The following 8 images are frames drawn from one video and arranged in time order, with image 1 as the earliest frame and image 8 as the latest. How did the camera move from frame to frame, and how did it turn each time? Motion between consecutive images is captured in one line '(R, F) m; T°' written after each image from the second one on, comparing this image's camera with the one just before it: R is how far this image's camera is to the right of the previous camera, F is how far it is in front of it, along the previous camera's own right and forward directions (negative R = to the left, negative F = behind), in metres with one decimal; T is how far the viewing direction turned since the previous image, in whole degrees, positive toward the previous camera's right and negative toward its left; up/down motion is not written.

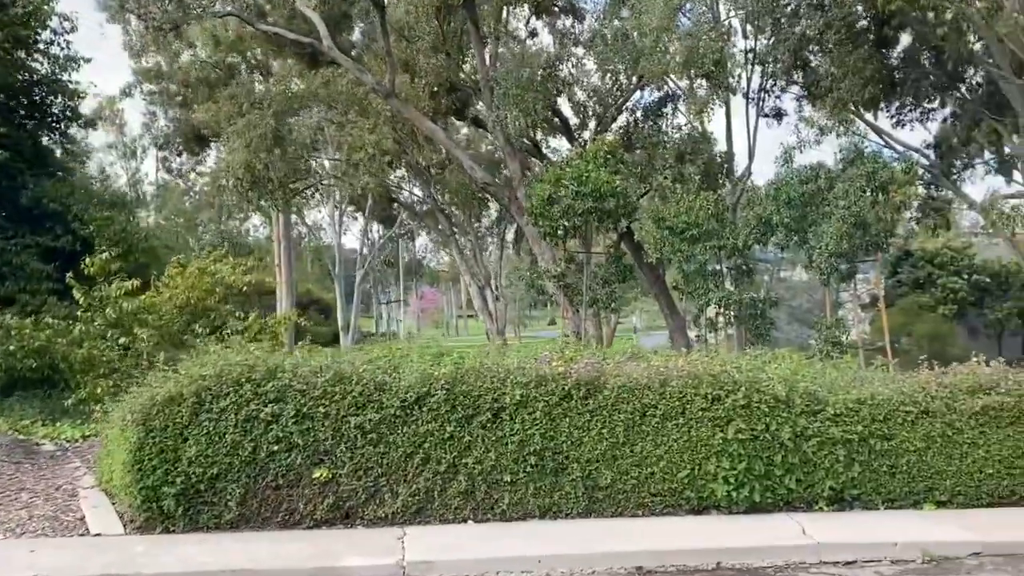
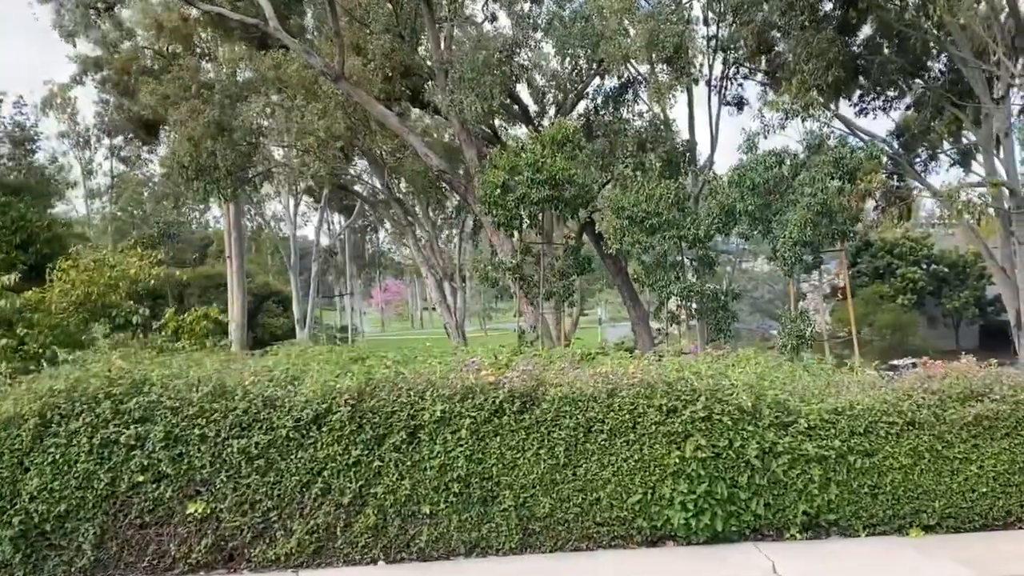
(+0.1, +0.4) m; +2°
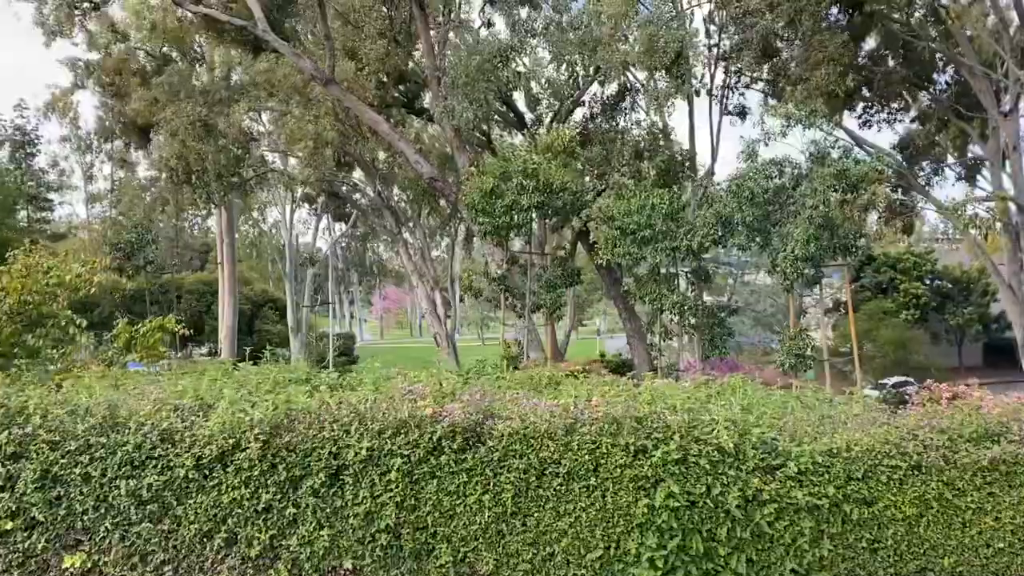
(+0.1, +0.3) m; 0°
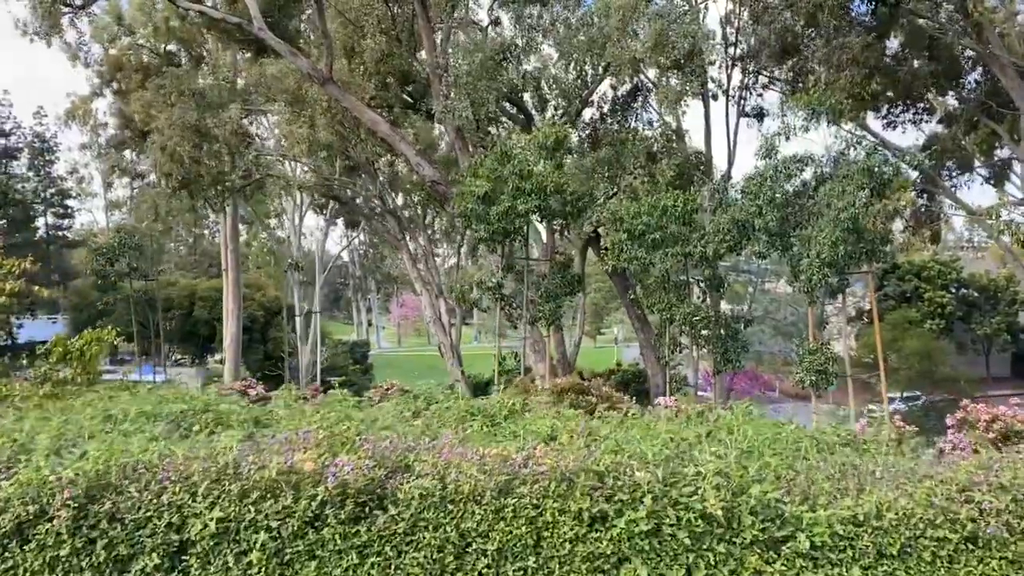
(+0.2, +0.5) m; -1°
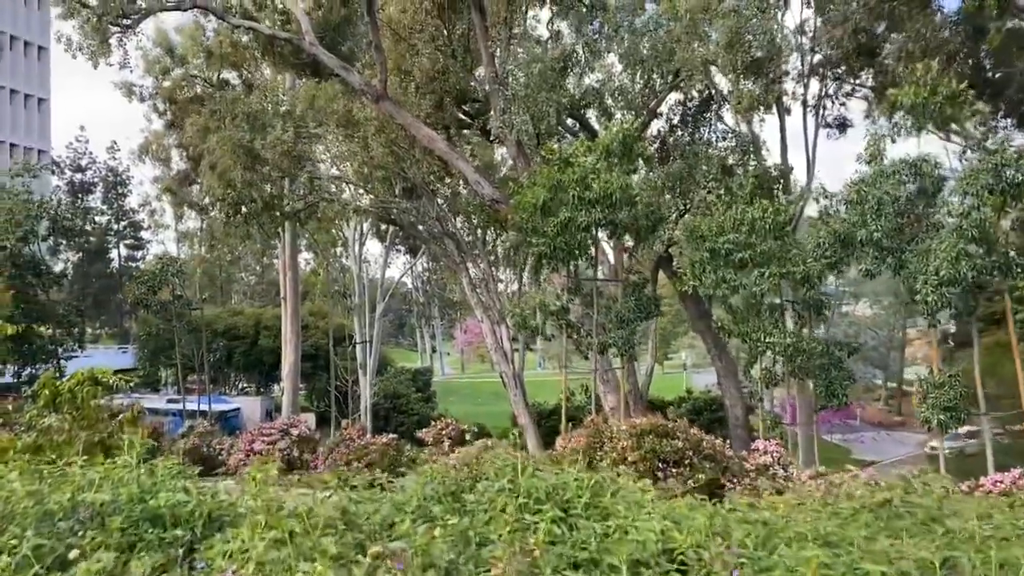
(0.0, +0.8) m; -4°
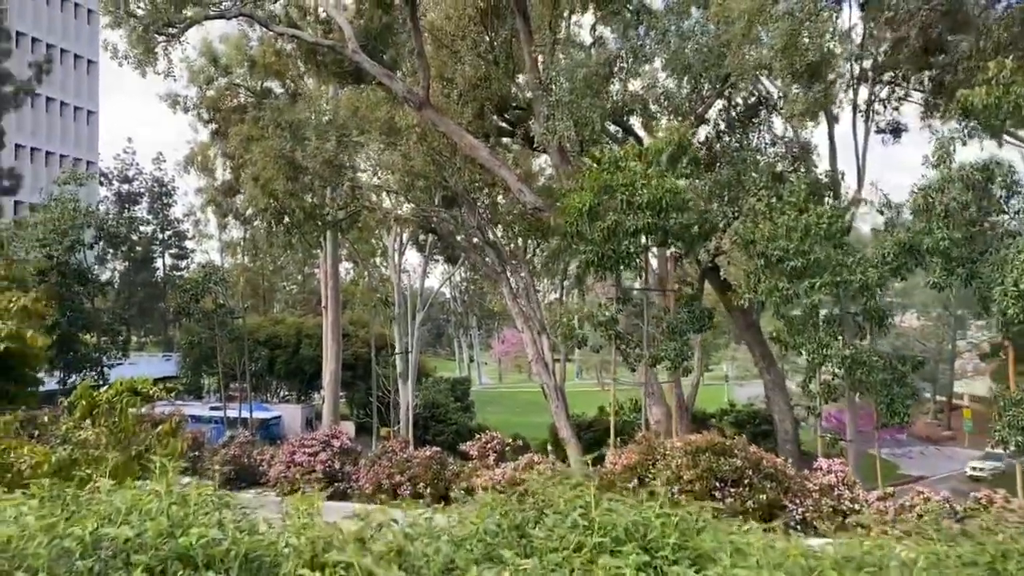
(-0.1, +0.2) m; -3°
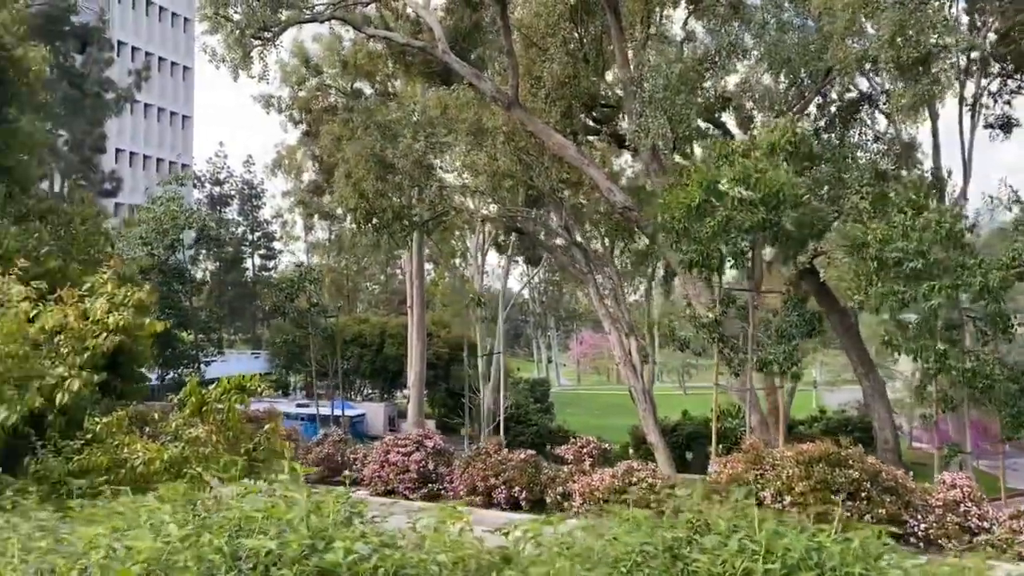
(-0.1, +0.1) m; -5°
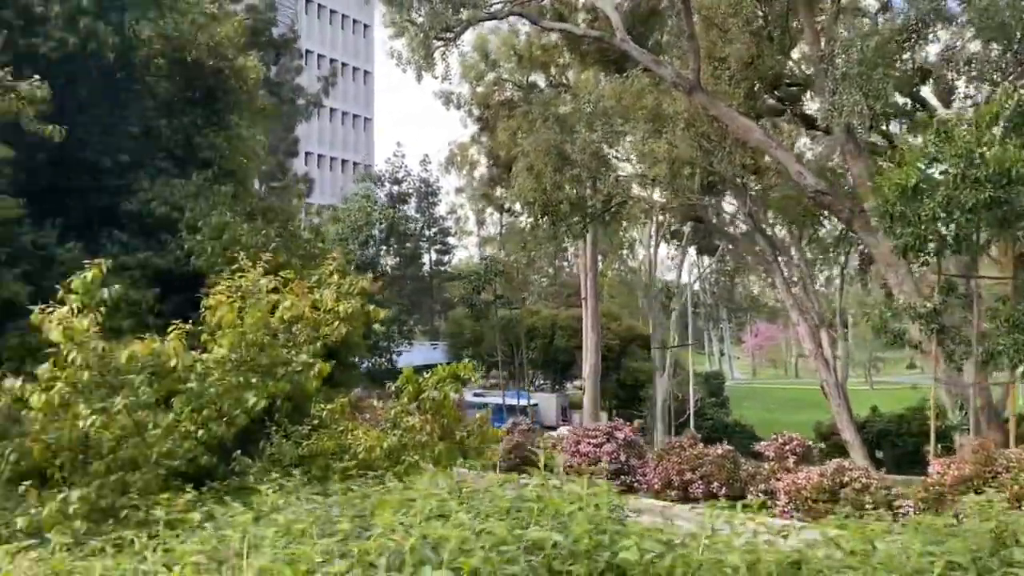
(-0.2, 0.0) m; -11°
